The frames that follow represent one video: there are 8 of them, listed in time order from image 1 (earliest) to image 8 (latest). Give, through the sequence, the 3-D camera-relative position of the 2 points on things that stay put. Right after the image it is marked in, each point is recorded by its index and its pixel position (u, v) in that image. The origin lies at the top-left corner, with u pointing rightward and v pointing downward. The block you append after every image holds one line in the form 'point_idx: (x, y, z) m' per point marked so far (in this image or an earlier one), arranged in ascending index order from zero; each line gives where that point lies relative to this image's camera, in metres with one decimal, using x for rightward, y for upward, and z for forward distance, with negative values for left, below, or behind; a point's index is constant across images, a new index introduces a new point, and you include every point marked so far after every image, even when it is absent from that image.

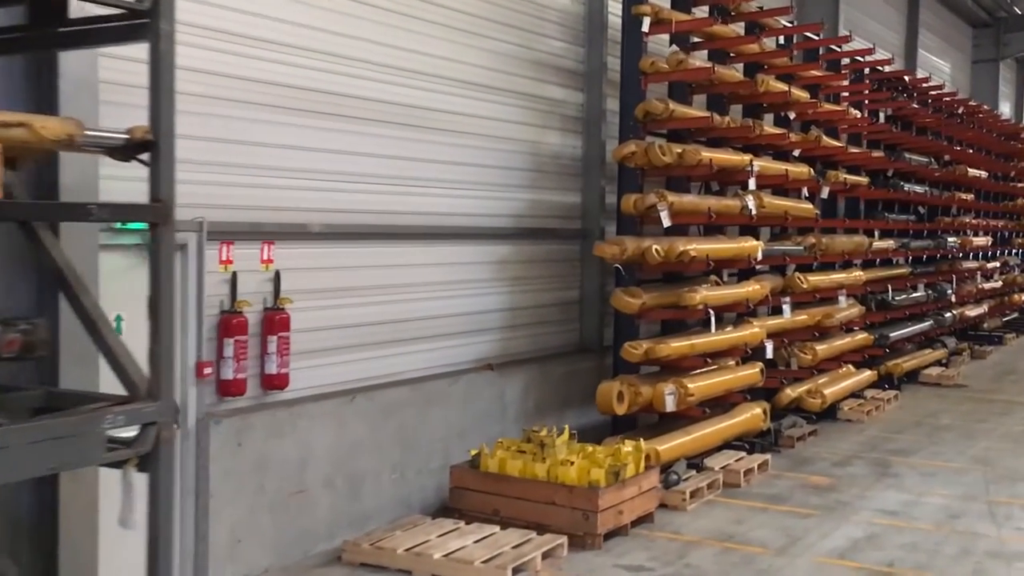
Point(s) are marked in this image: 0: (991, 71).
0: (+8.3, +3.7, +18.8) m
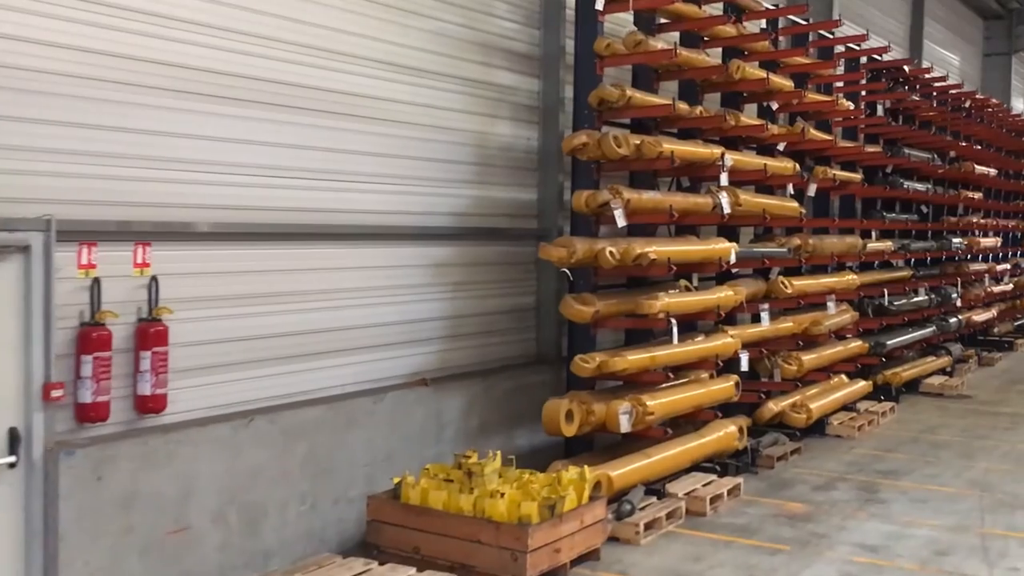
0: (+8.2, +3.7, +18.1) m
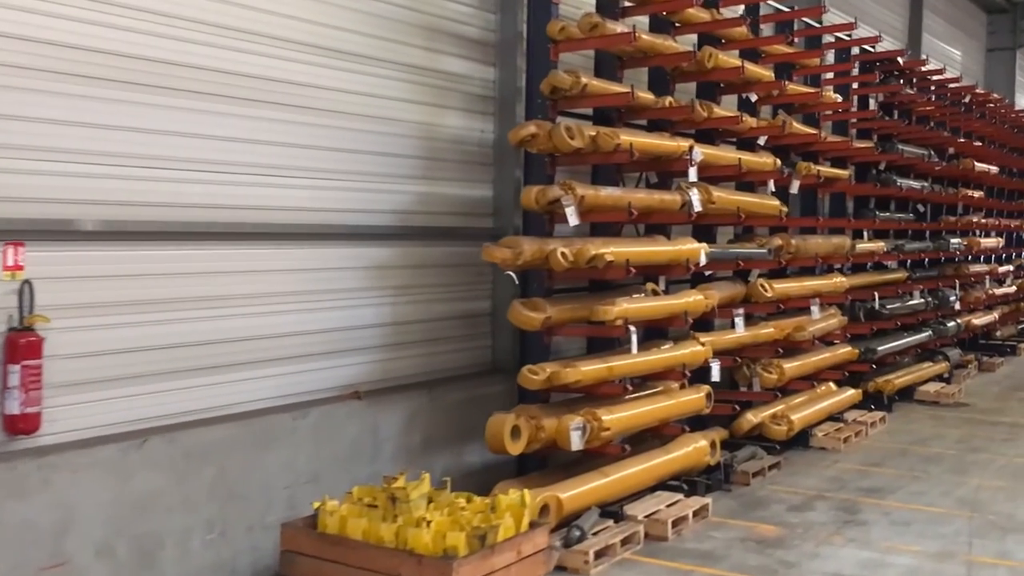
0: (+8.0, +3.7, +17.5) m
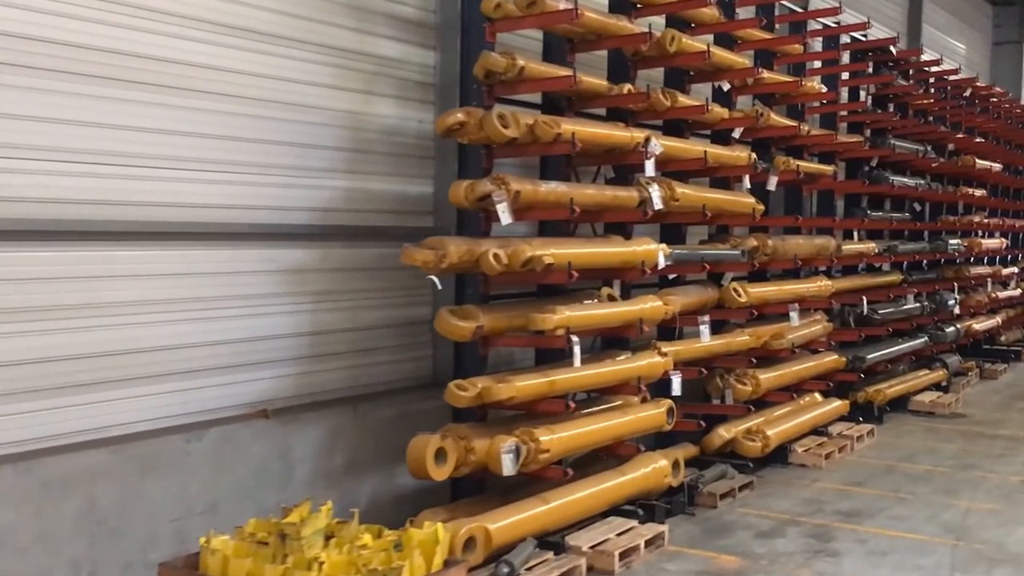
0: (+7.8, +3.6, +16.9) m
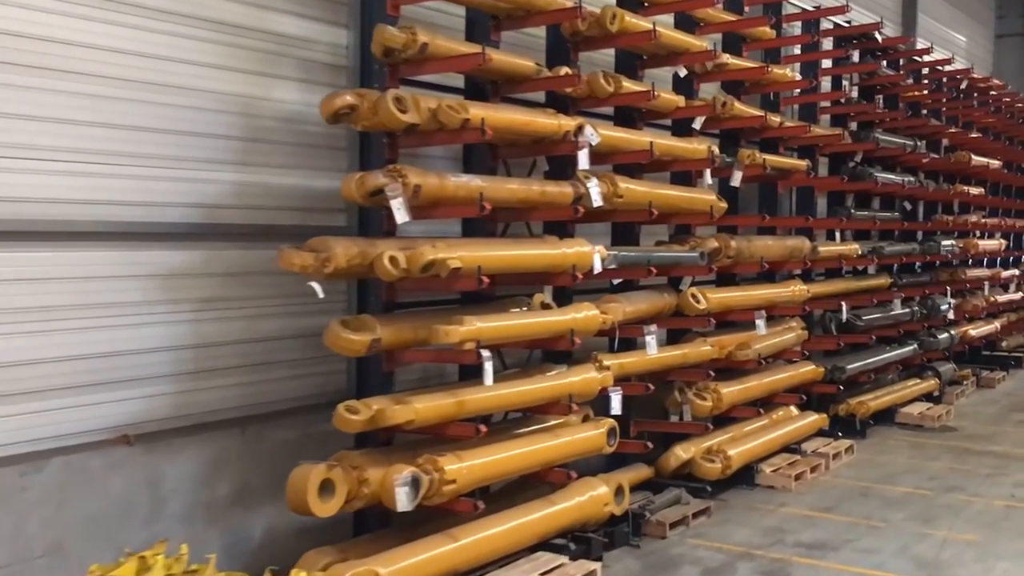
0: (+7.5, +3.6, +16.3) m
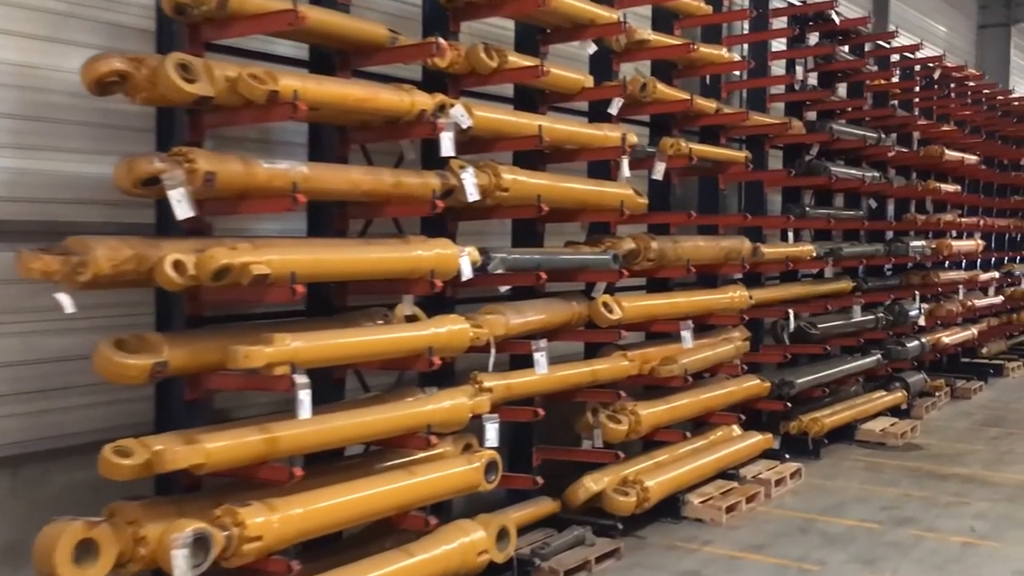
0: (+6.9, +3.5, +15.5) m
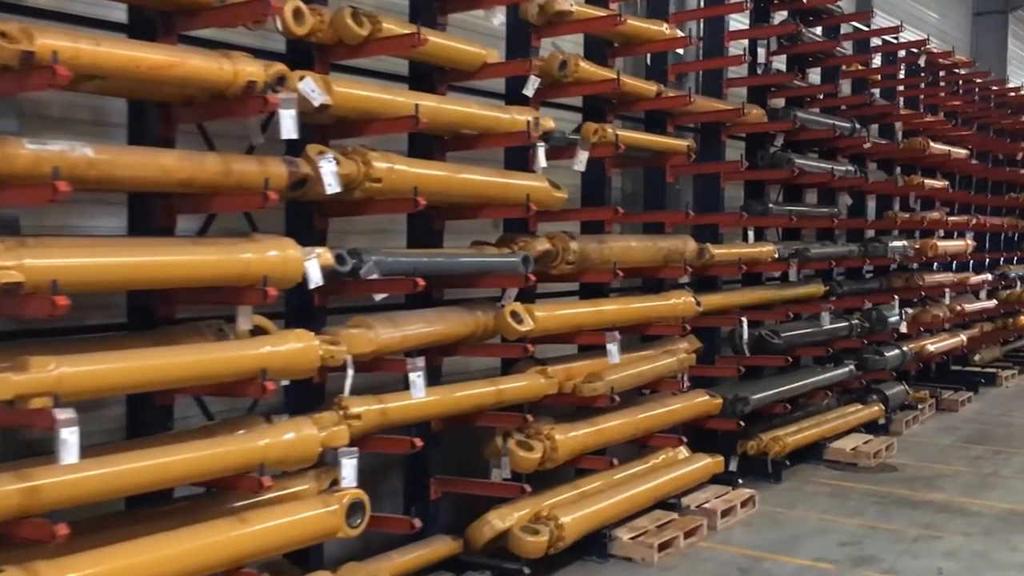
0: (+6.6, +3.5, +14.7) m
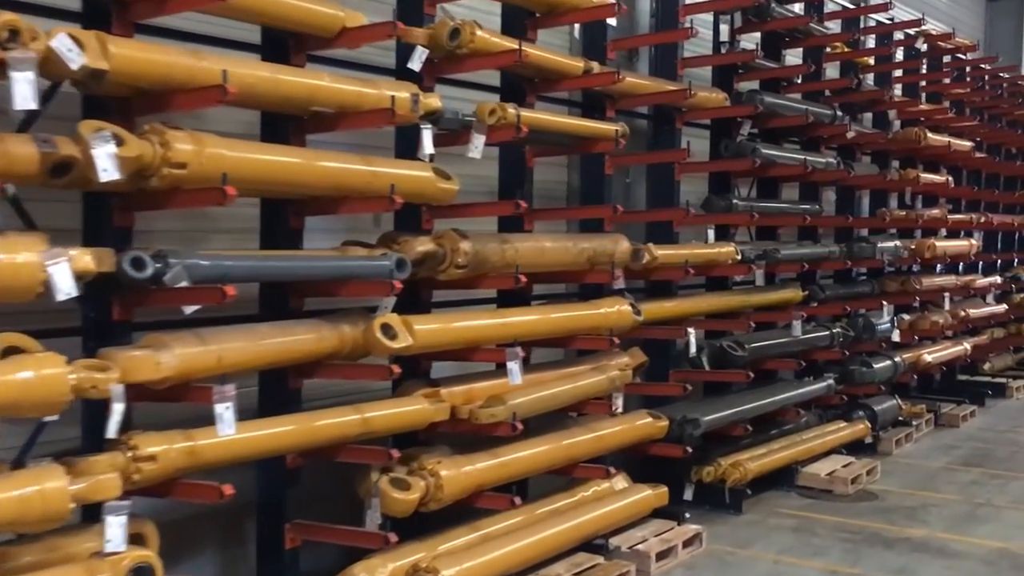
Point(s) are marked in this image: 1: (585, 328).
0: (+6.3, +3.5, +13.8) m
1: (+0.3, -0.2, +4.9) m
